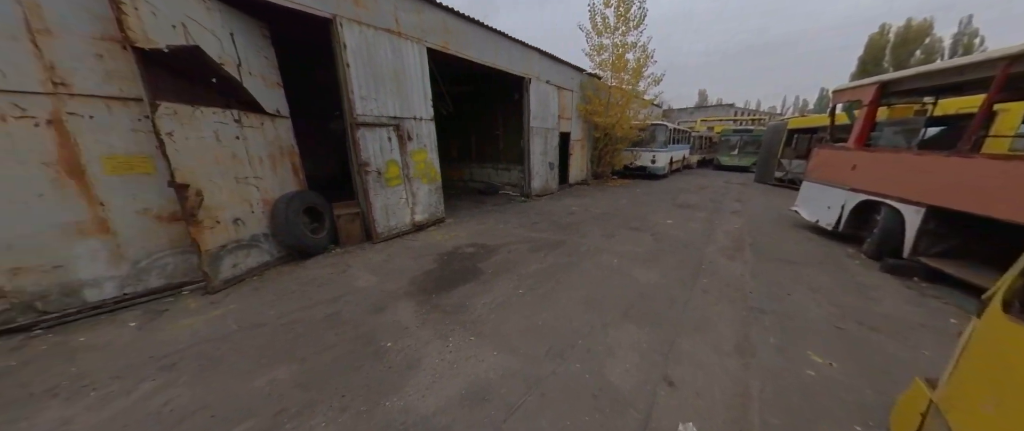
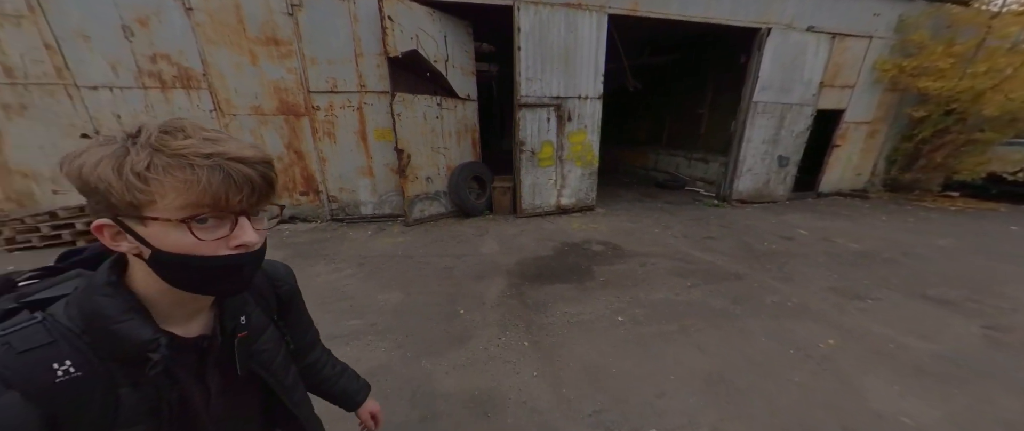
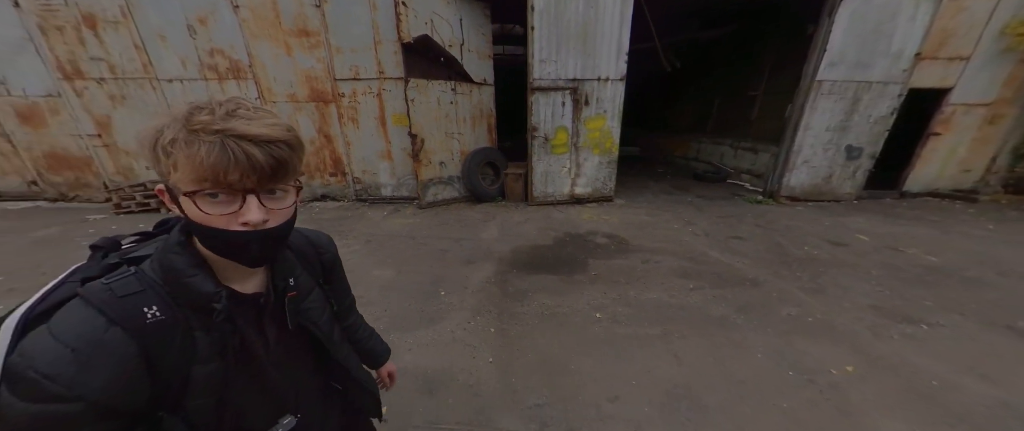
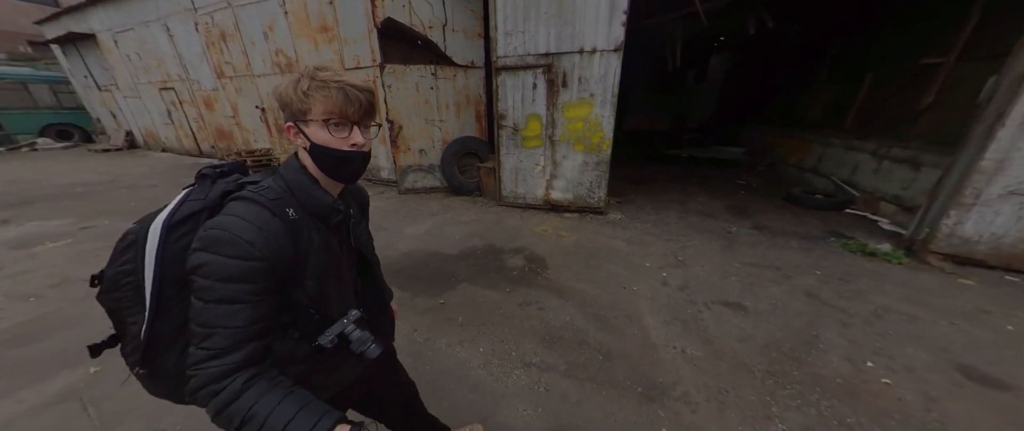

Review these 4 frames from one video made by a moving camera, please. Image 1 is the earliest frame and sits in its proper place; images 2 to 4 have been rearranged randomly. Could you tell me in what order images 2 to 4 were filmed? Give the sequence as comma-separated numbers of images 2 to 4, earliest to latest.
2, 3, 4
